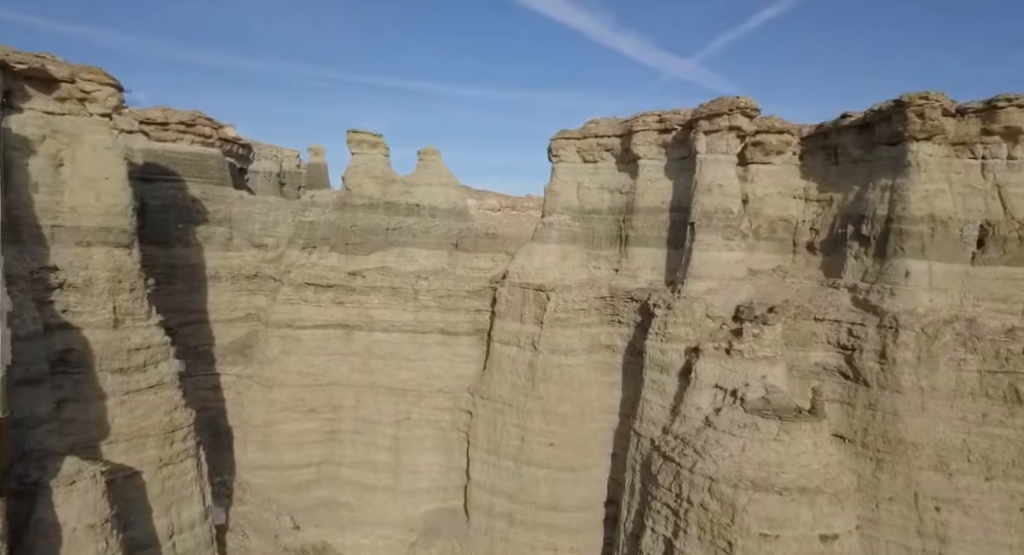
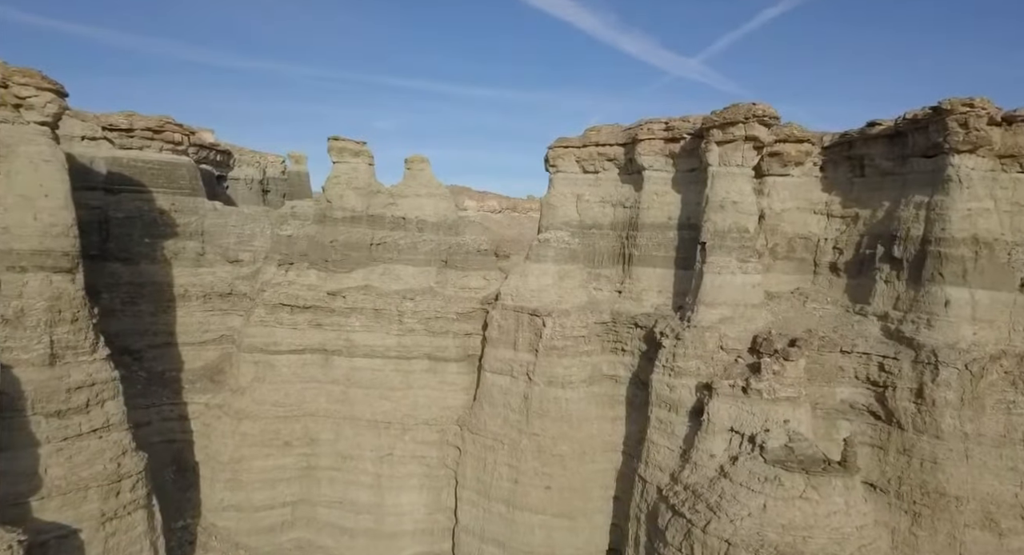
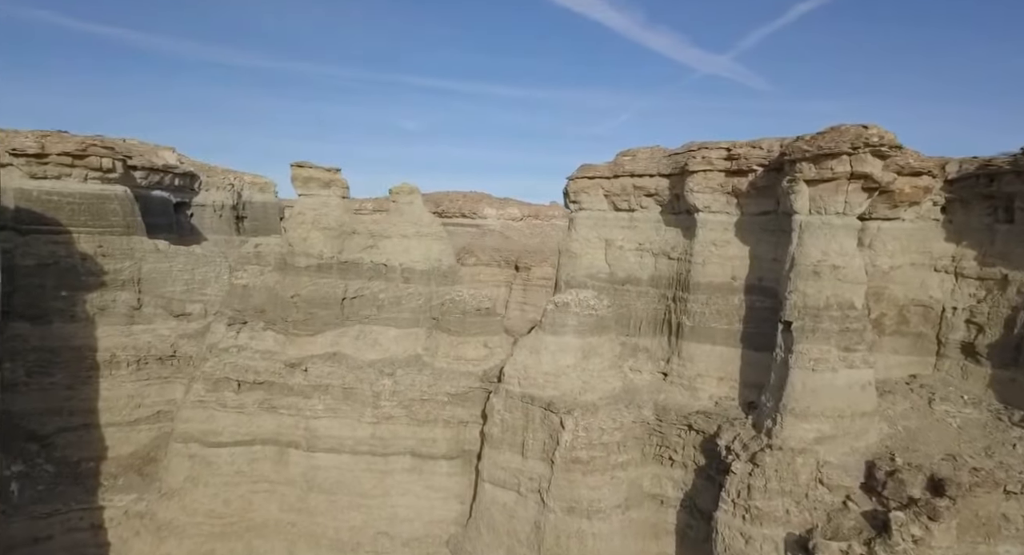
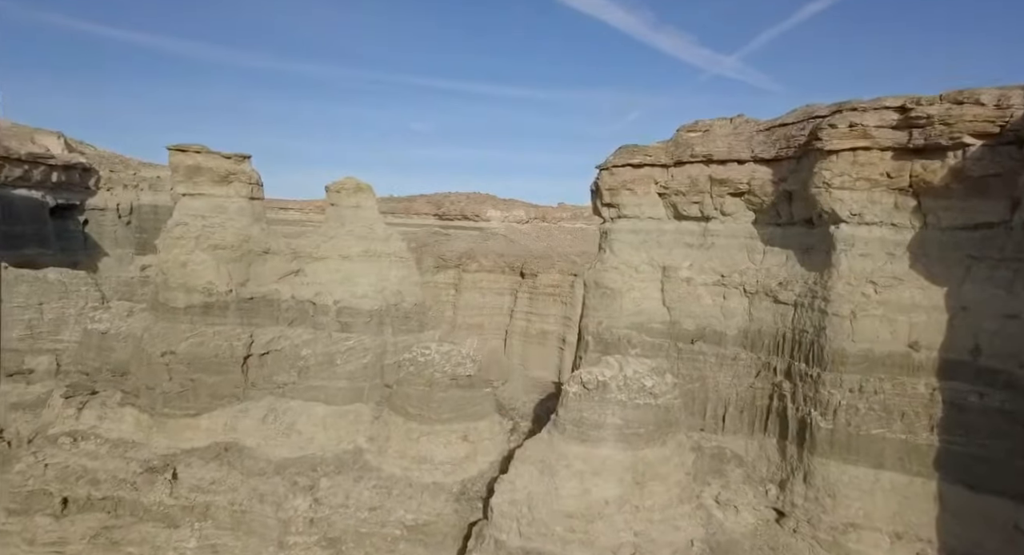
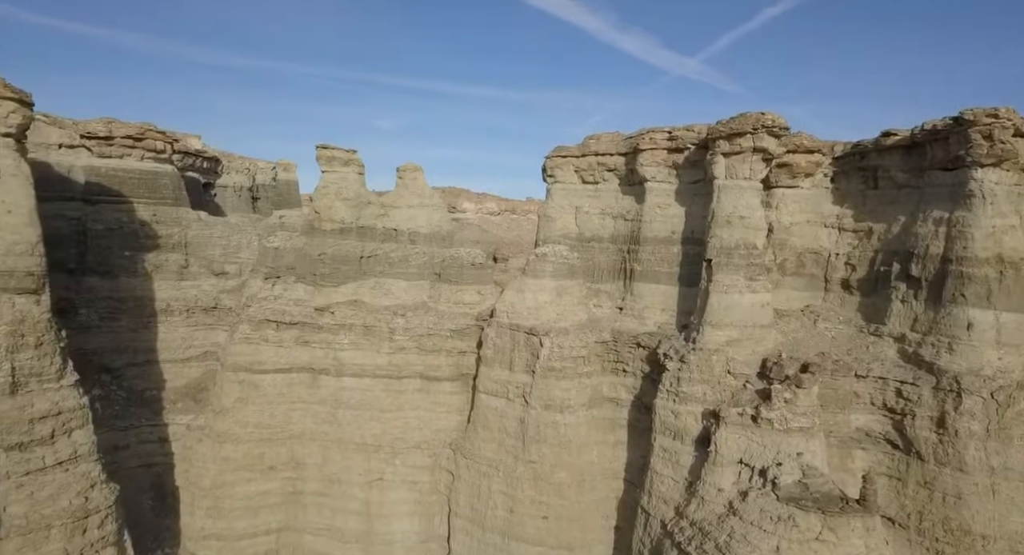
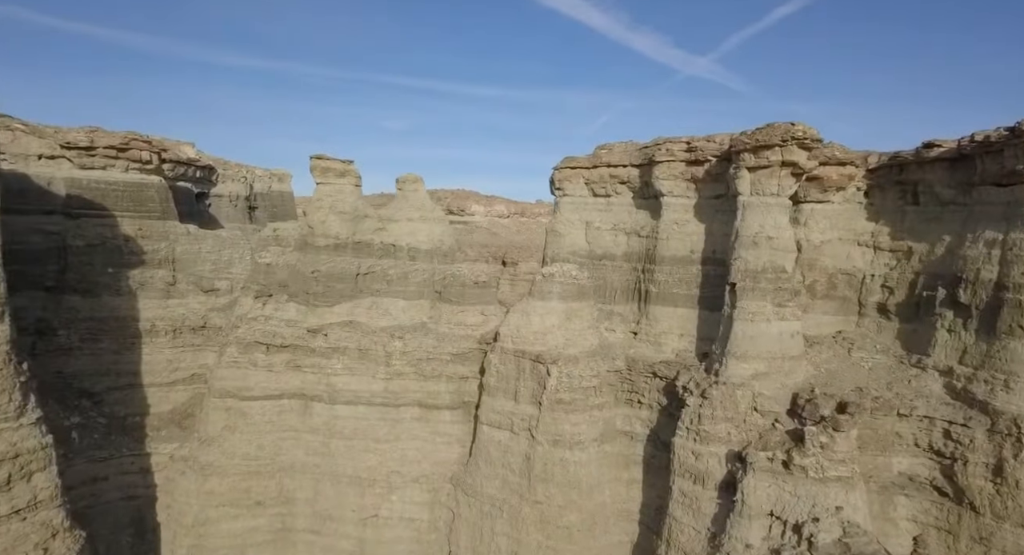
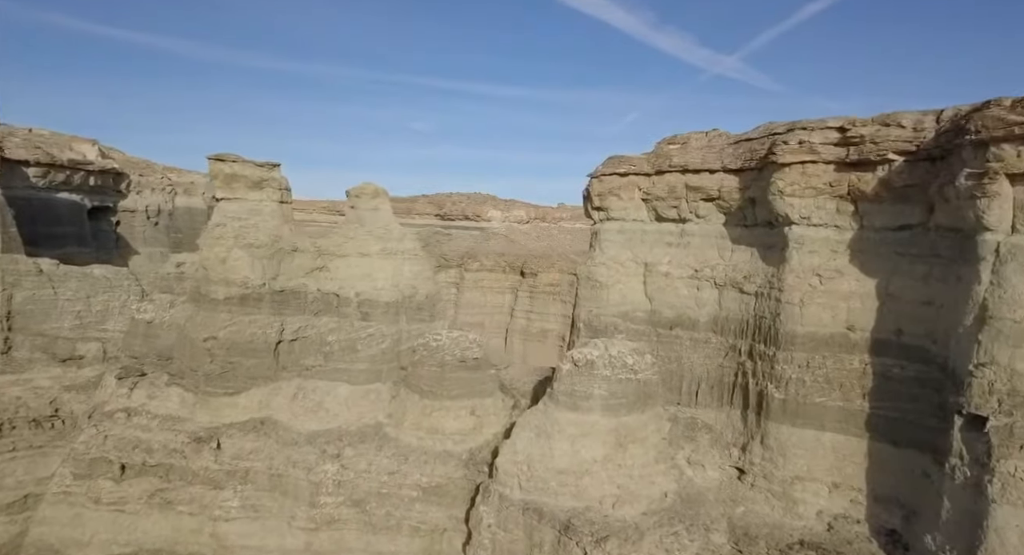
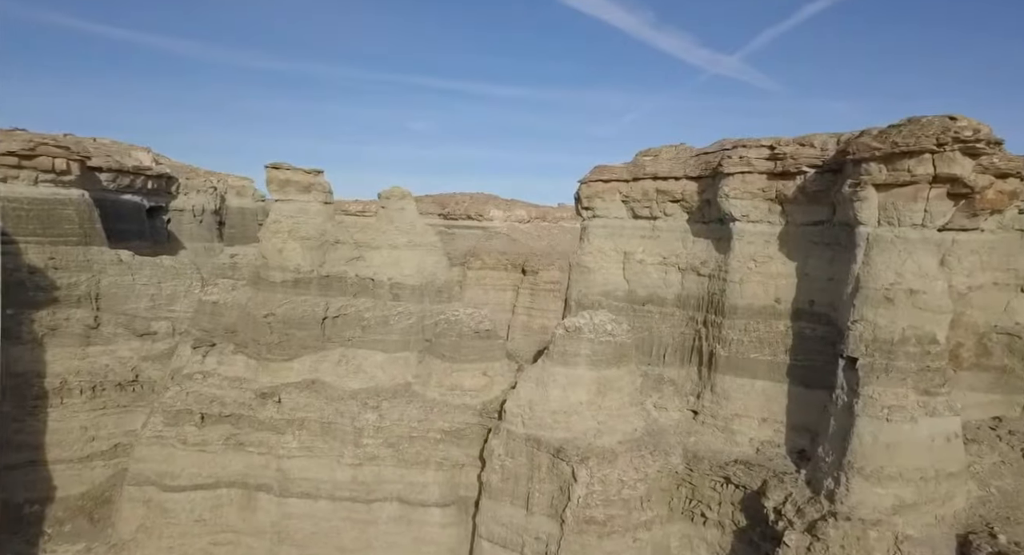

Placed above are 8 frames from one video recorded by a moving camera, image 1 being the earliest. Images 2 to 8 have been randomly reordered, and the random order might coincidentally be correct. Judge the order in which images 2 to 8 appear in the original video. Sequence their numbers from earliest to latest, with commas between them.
2, 5, 6, 3, 8, 7, 4
